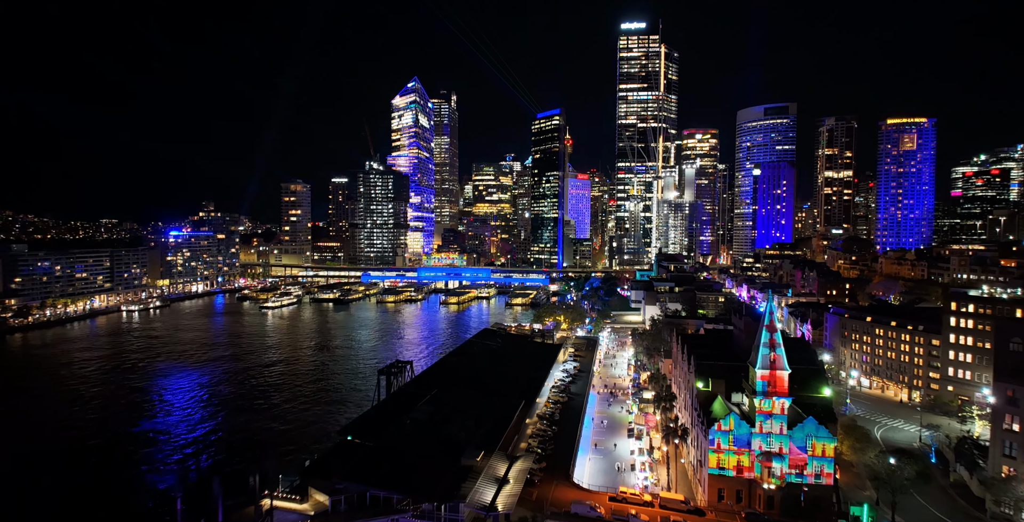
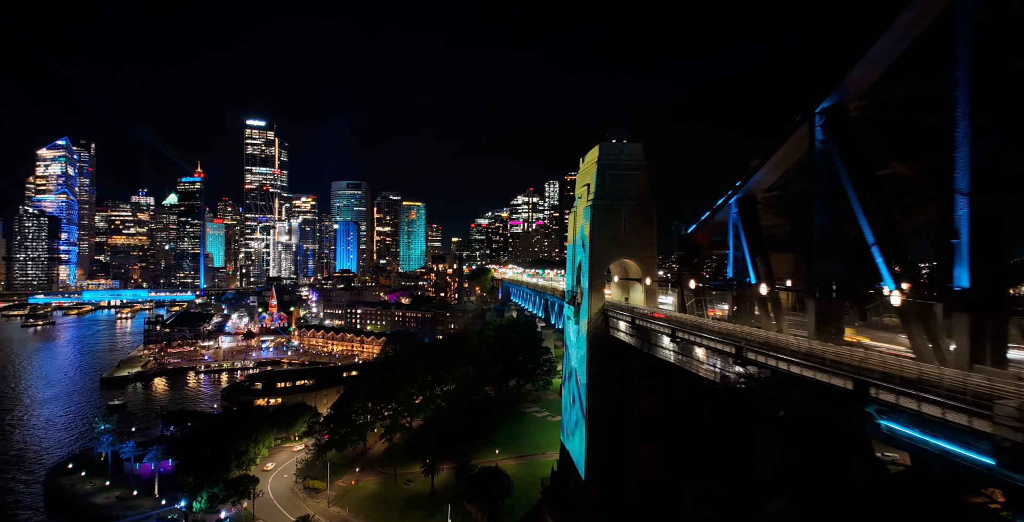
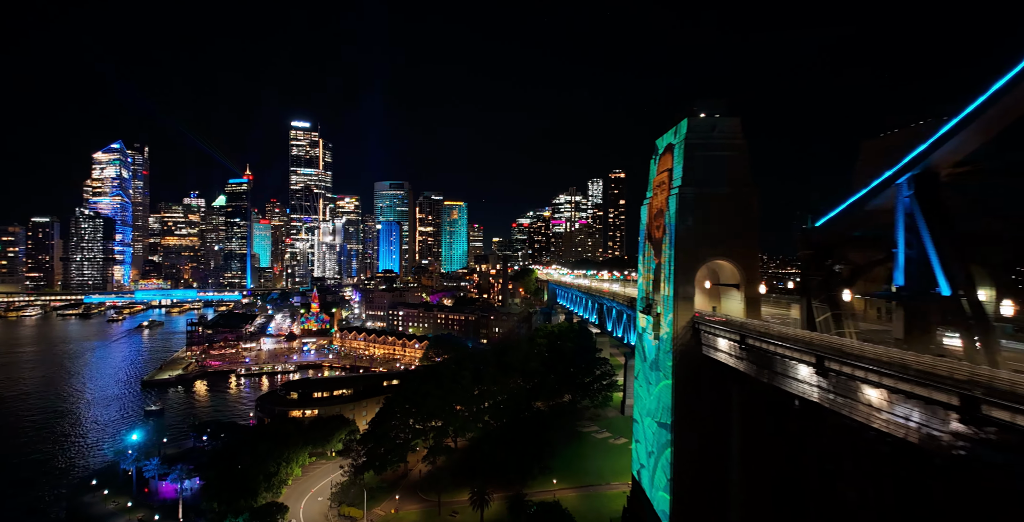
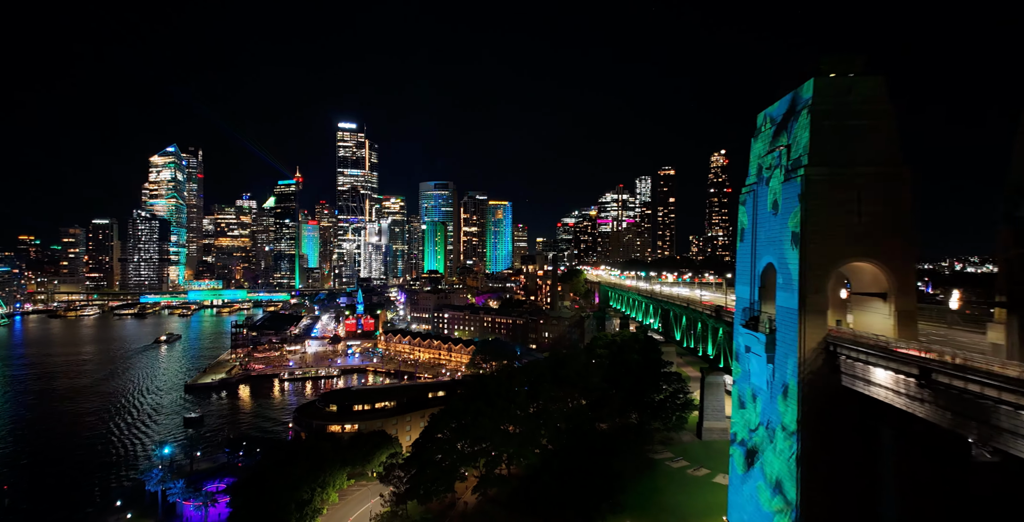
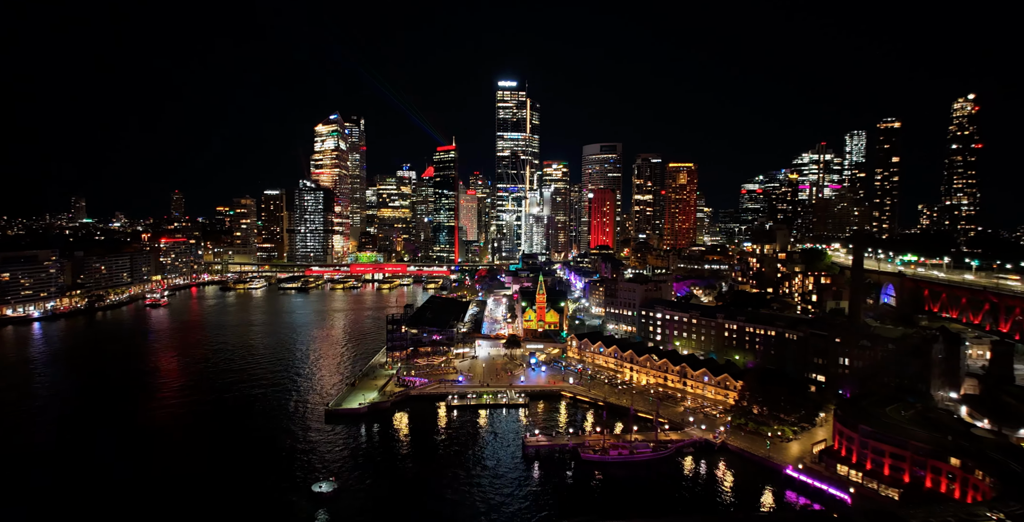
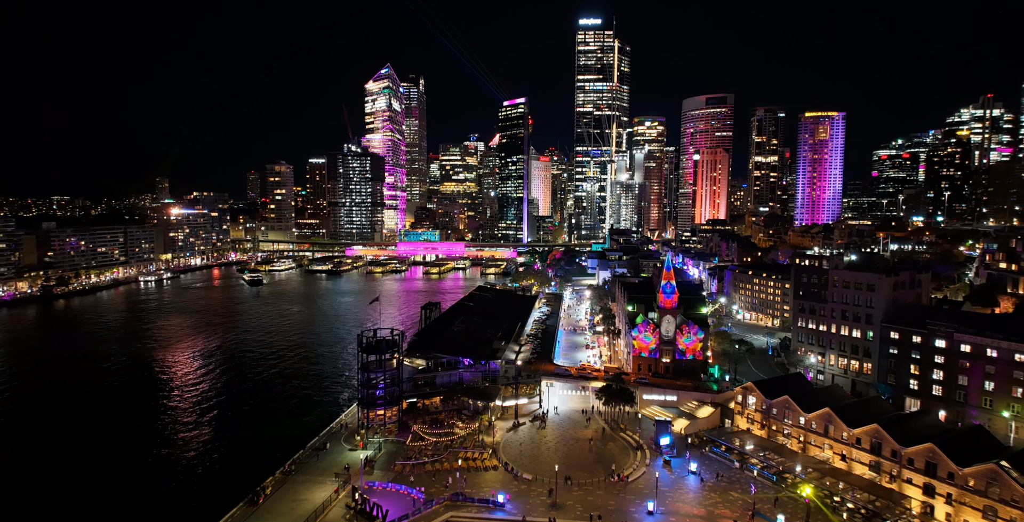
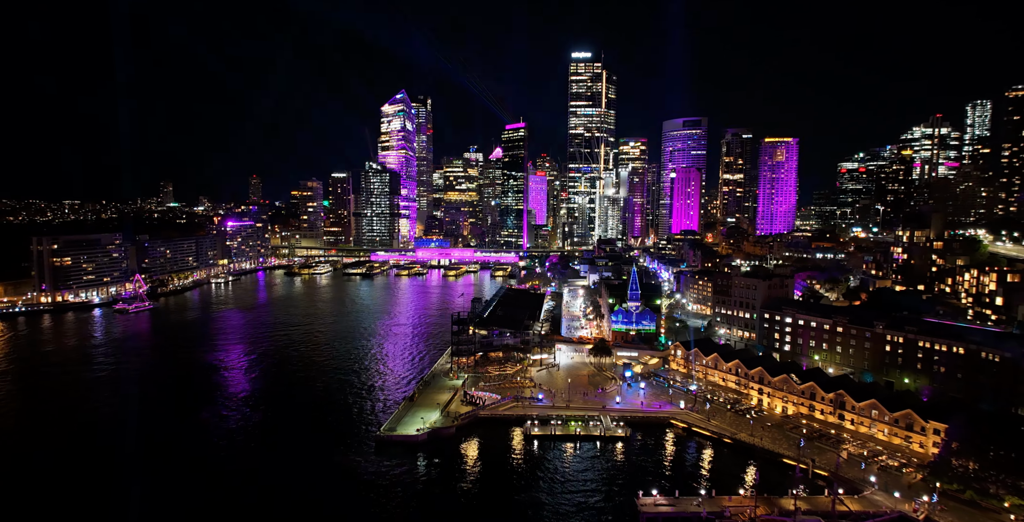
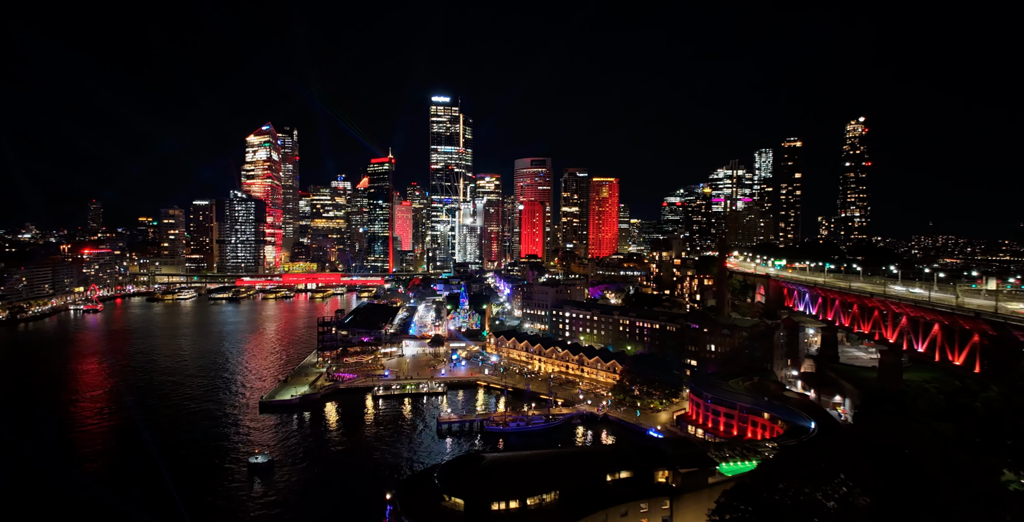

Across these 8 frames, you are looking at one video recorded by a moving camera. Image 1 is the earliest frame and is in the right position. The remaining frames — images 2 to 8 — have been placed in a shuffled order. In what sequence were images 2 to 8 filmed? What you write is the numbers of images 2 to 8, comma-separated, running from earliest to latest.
6, 7, 5, 8, 4, 3, 2
